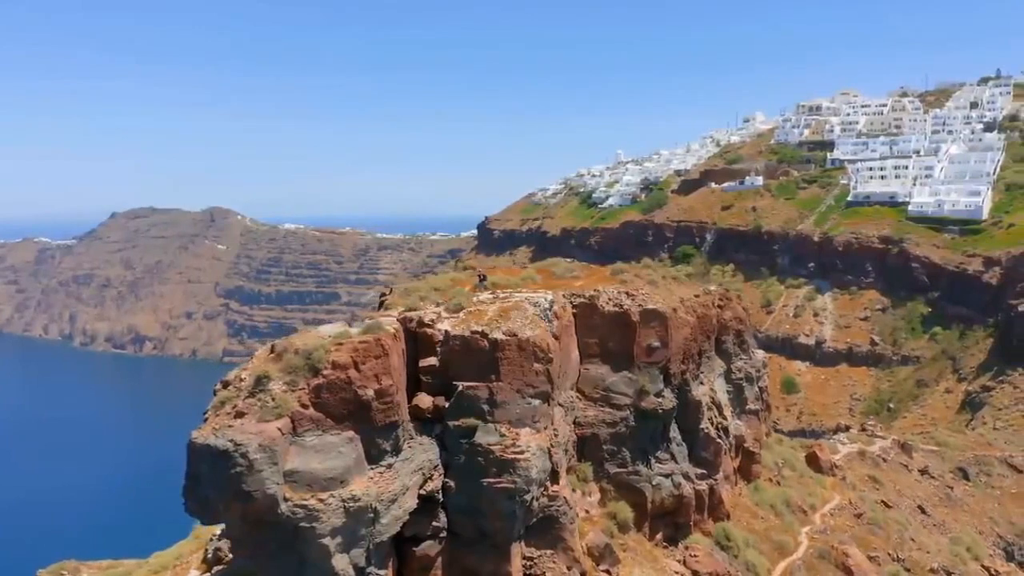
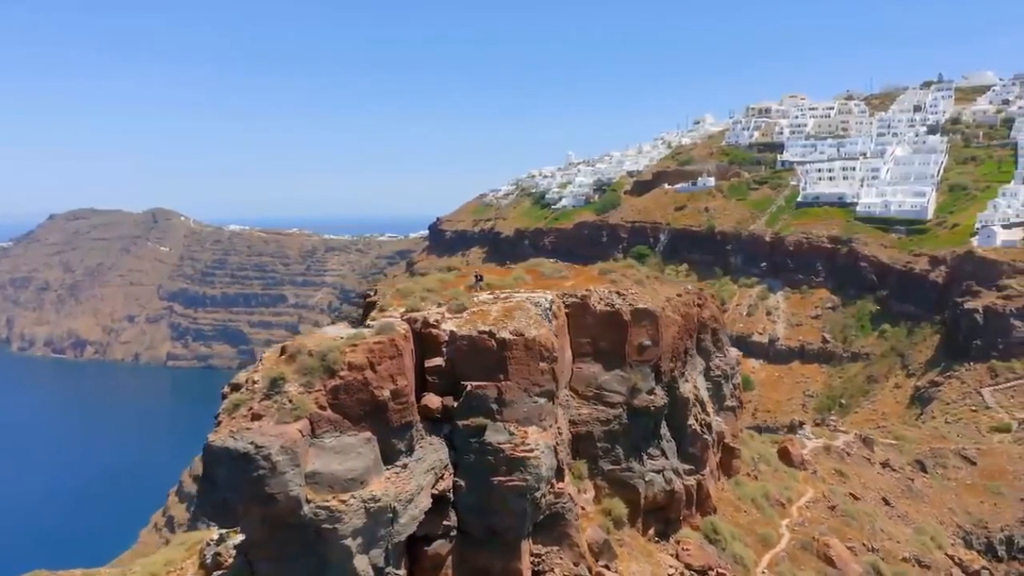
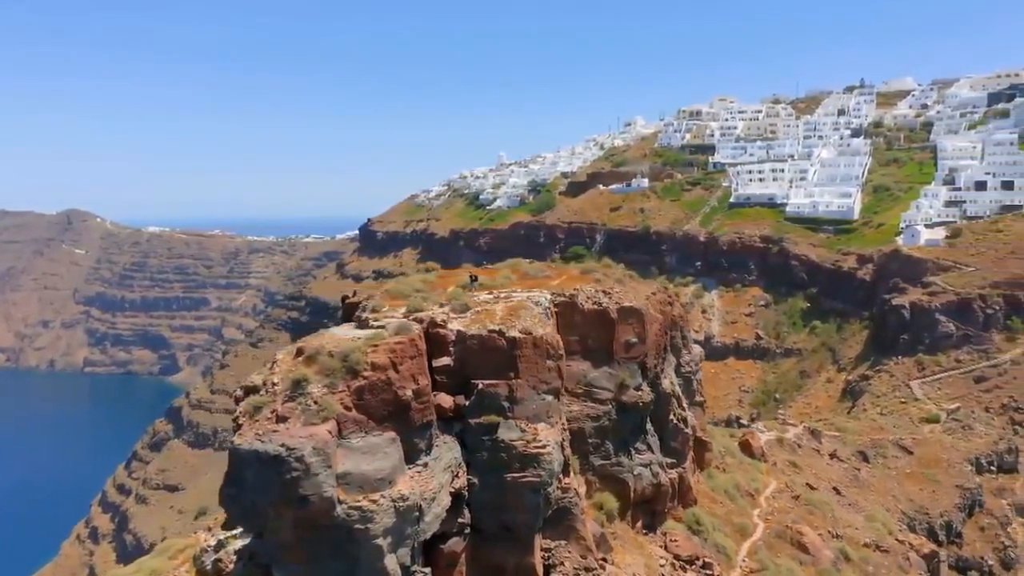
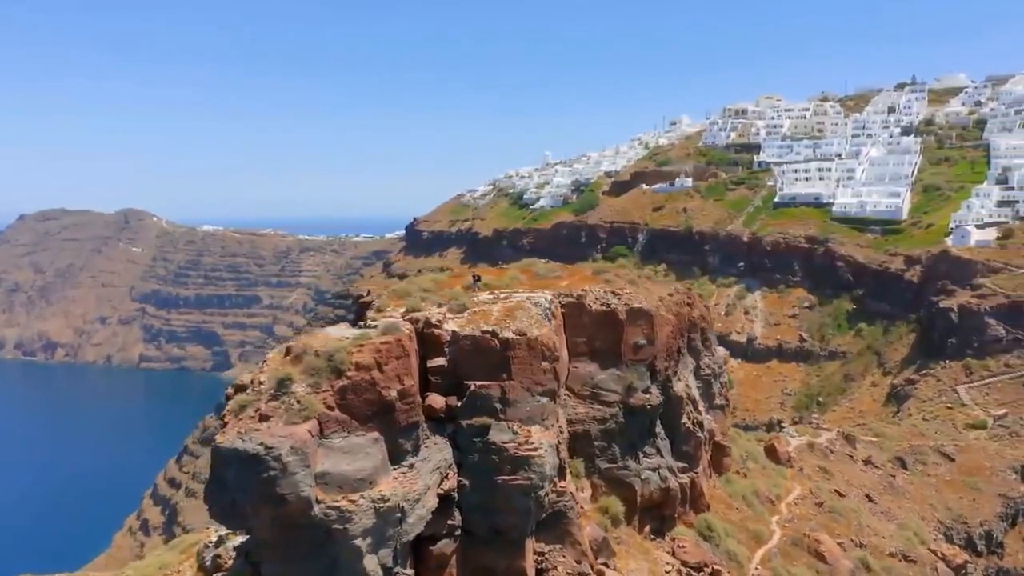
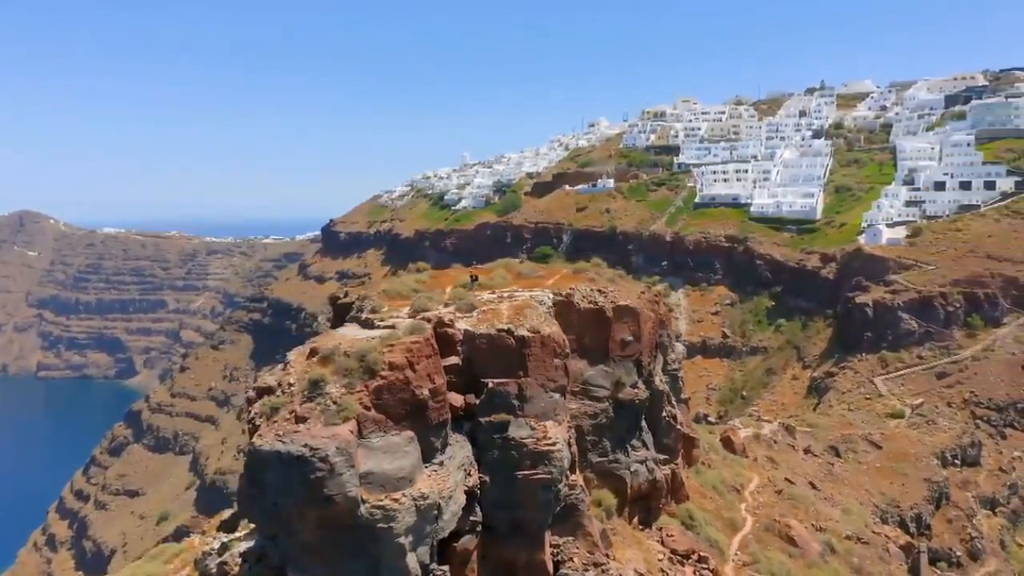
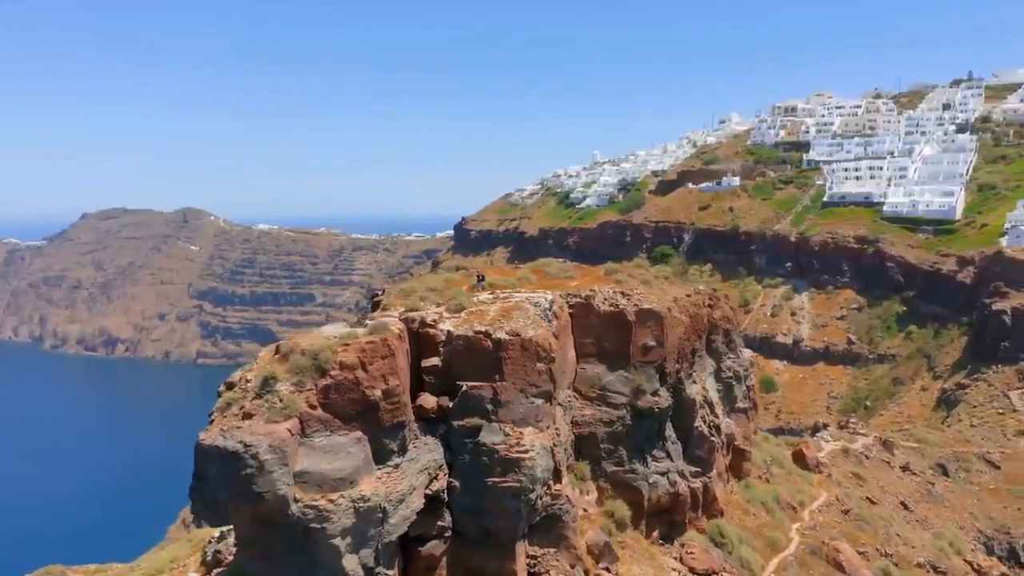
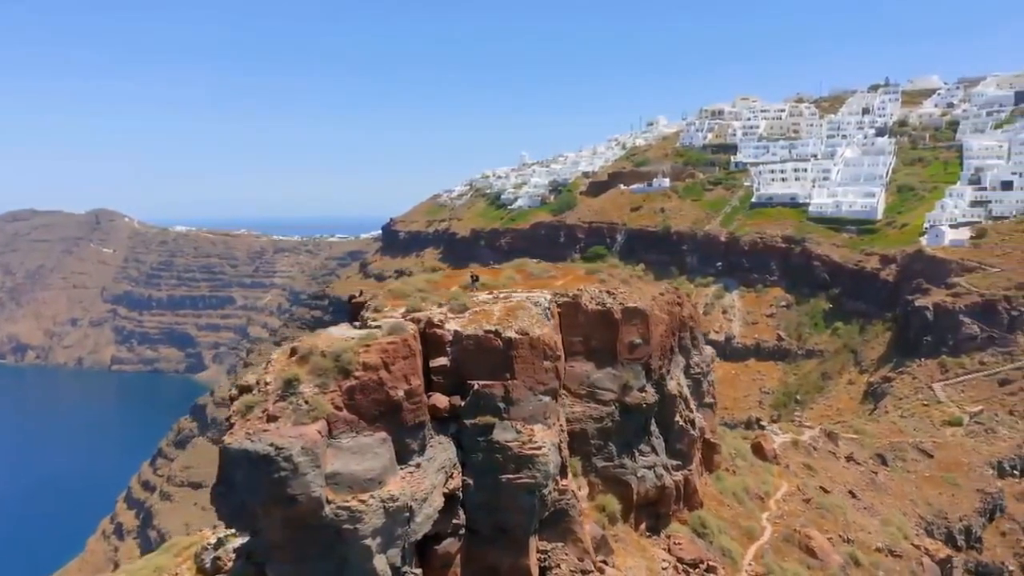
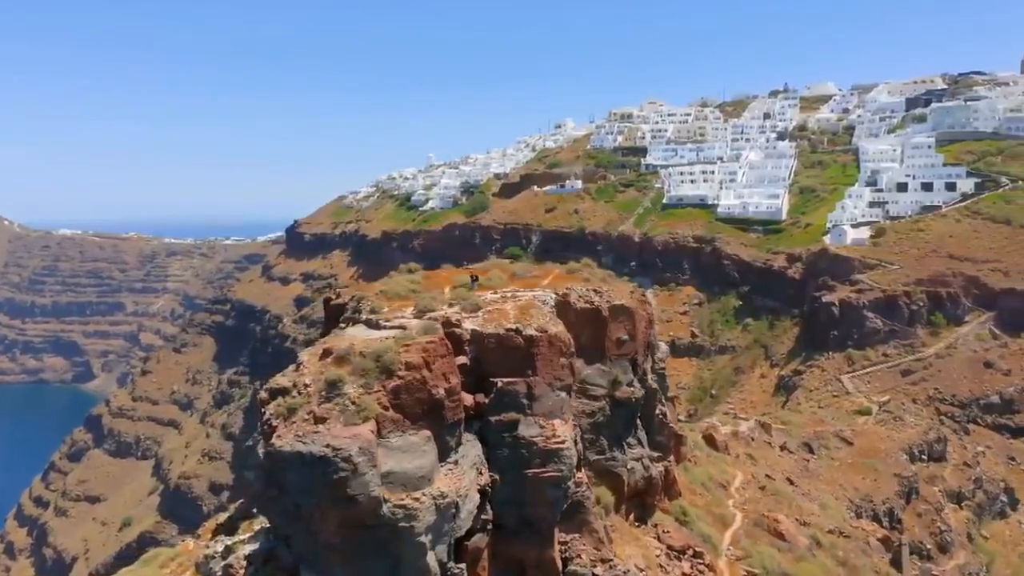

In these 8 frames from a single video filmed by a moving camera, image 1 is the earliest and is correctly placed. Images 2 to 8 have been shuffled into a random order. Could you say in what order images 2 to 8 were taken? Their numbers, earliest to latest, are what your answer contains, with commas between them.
6, 2, 4, 7, 3, 5, 8
